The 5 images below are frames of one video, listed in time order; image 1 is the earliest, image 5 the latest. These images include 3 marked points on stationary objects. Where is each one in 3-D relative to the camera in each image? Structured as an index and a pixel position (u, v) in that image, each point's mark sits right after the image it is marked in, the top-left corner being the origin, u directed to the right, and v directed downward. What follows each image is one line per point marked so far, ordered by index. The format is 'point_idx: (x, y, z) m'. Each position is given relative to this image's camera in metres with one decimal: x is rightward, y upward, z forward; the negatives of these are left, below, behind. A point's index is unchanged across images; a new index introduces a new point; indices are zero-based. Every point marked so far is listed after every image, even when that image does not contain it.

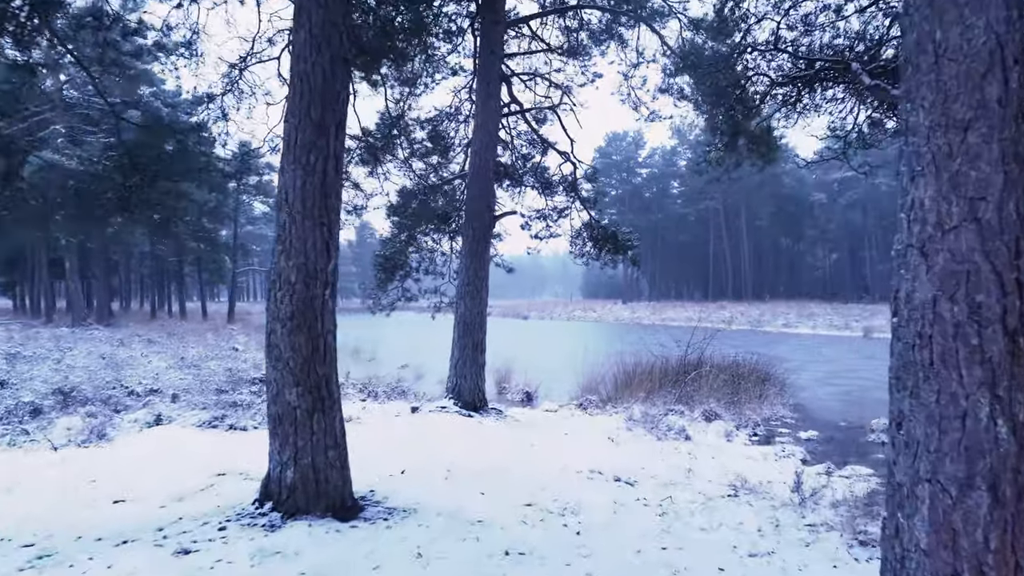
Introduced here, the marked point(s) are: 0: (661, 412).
0: (+2.5, -2.1, +9.4) m
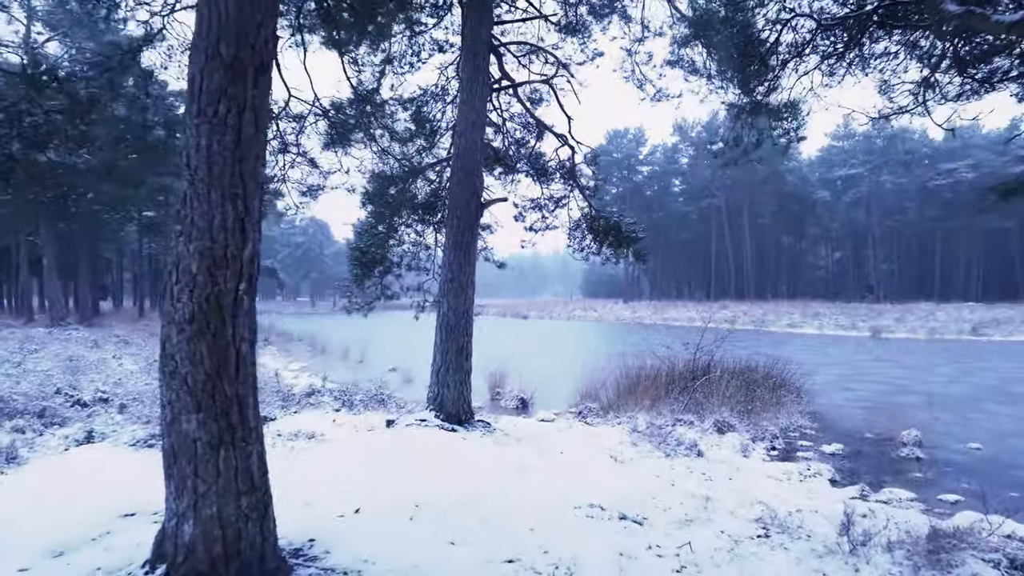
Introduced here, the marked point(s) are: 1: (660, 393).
0: (+2.4, -2.1, +8.5) m
1: (+2.7, -1.9, +9.9) m
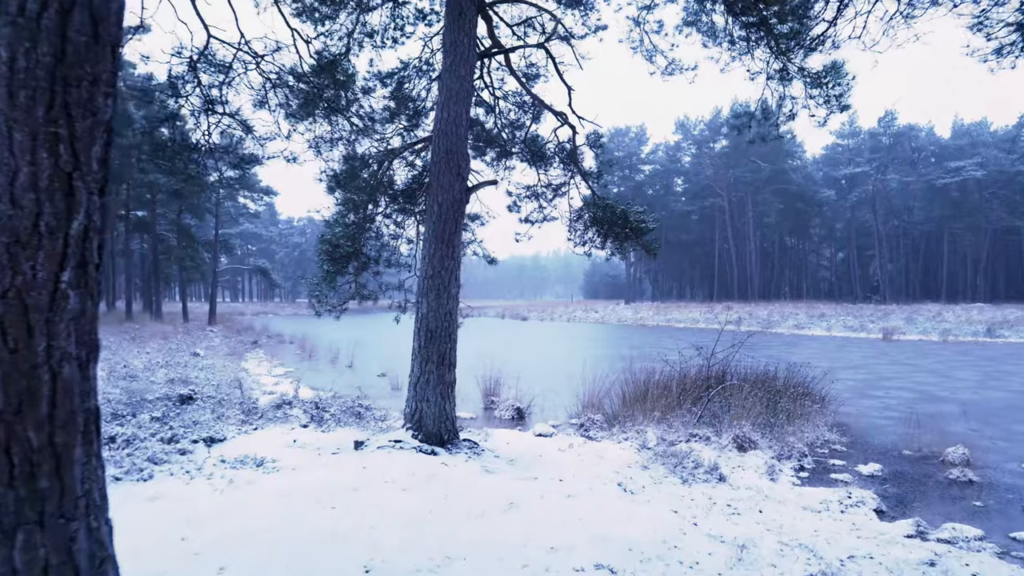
0: (+2.3, -2.1, +7.5) m
1: (+2.6, -1.9, +8.9) m
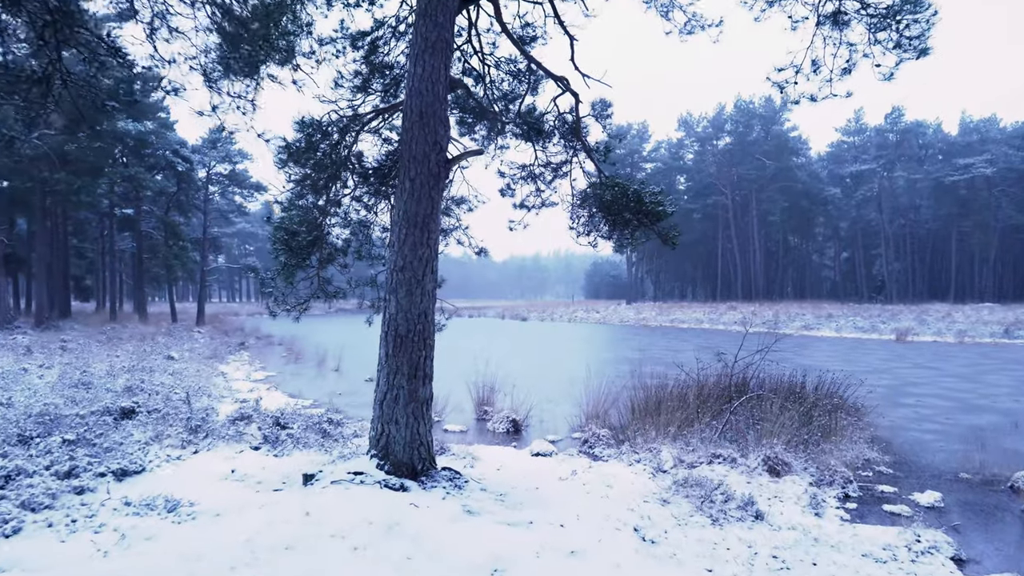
0: (+2.2, -2.0, +6.4) m
1: (+2.5, -1.8, +7.8) m
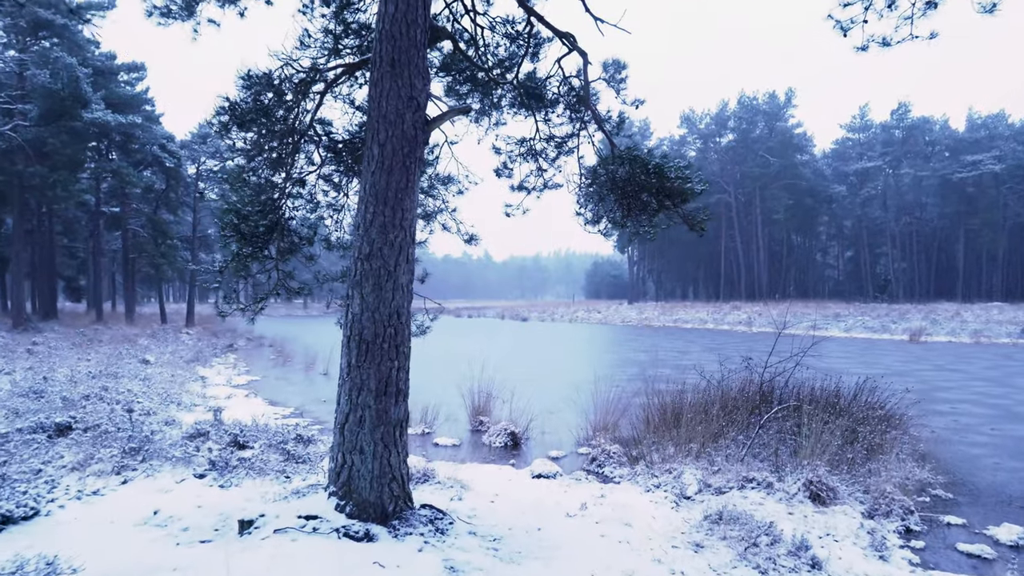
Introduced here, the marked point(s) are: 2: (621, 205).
0: (+2.2, -2.0, +5.4) m
1: (+2.5, -1.8, +6.8) m
2: (+1.1, +0.9, +5.5) m
